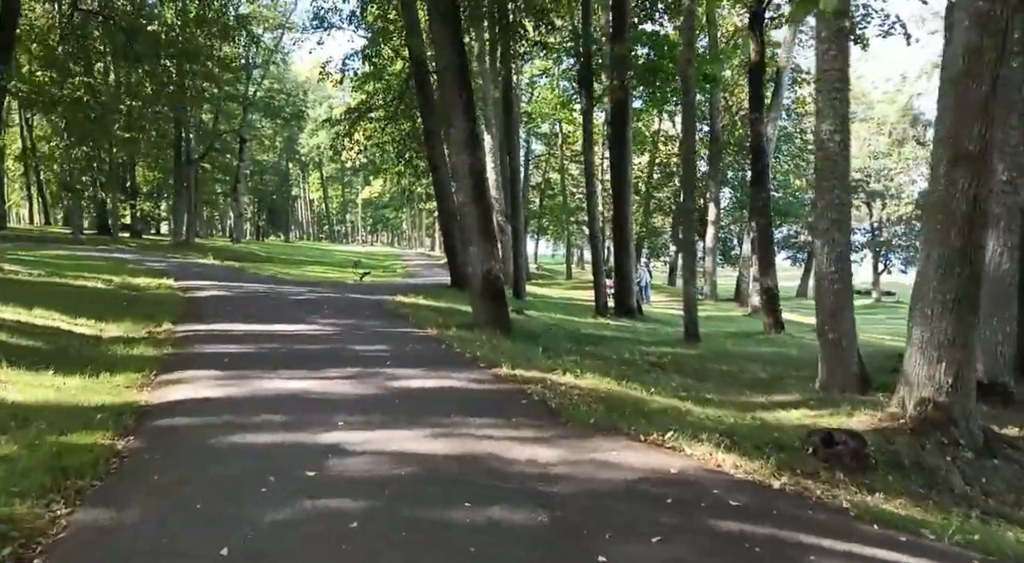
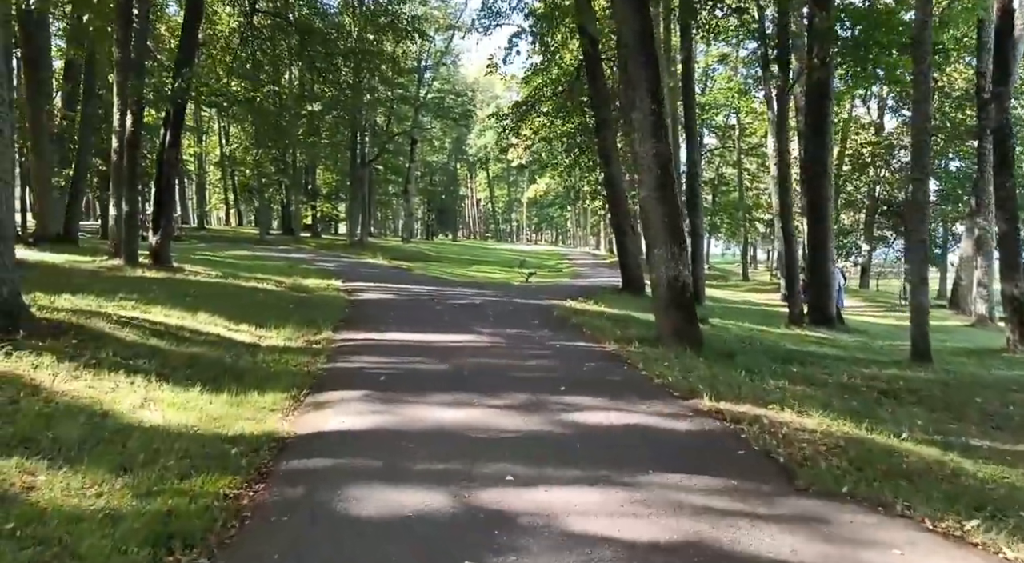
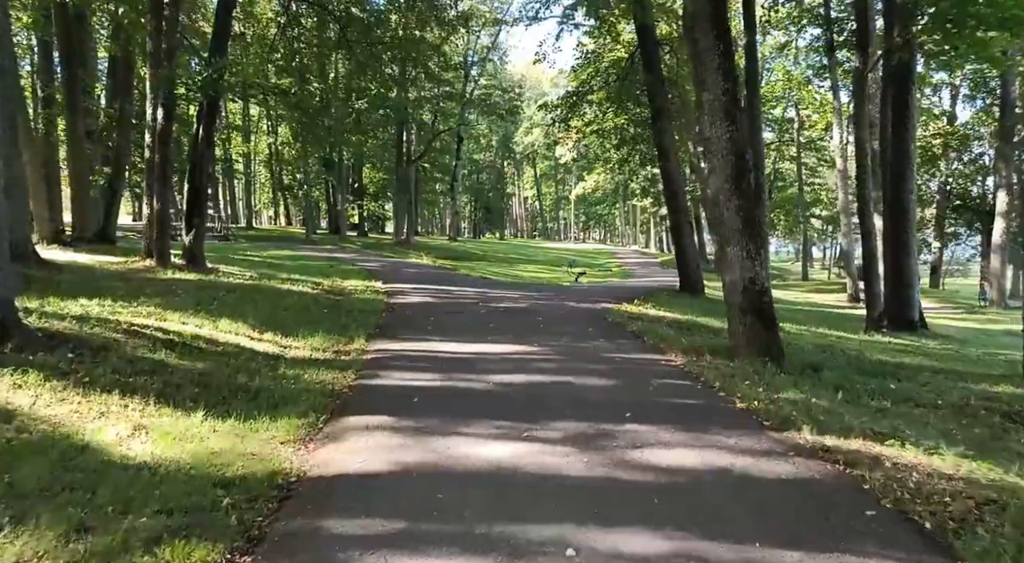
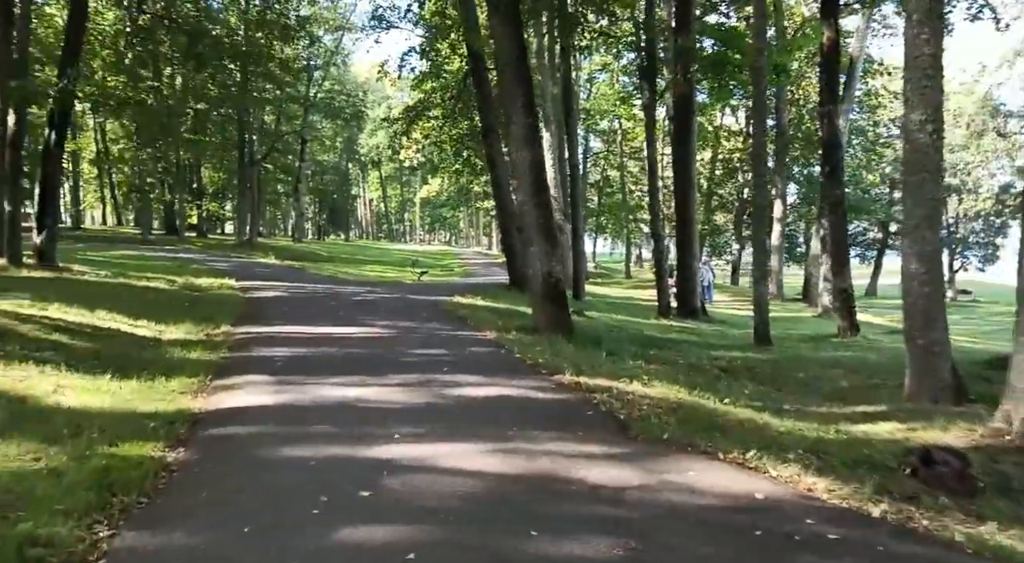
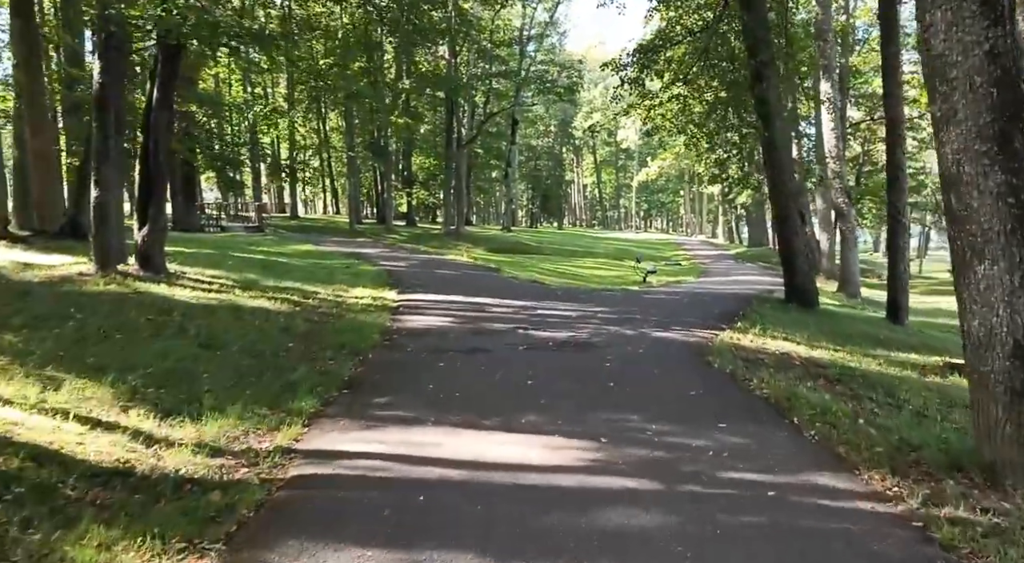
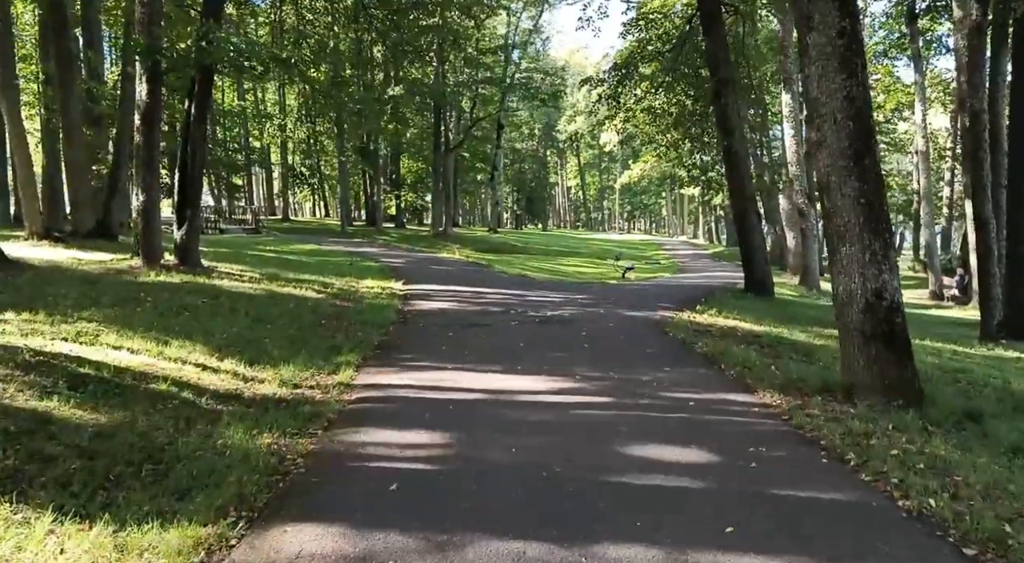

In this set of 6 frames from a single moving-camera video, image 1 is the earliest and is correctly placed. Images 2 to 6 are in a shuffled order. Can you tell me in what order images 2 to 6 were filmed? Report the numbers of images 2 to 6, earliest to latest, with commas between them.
4, 2, 3, 6, 5
